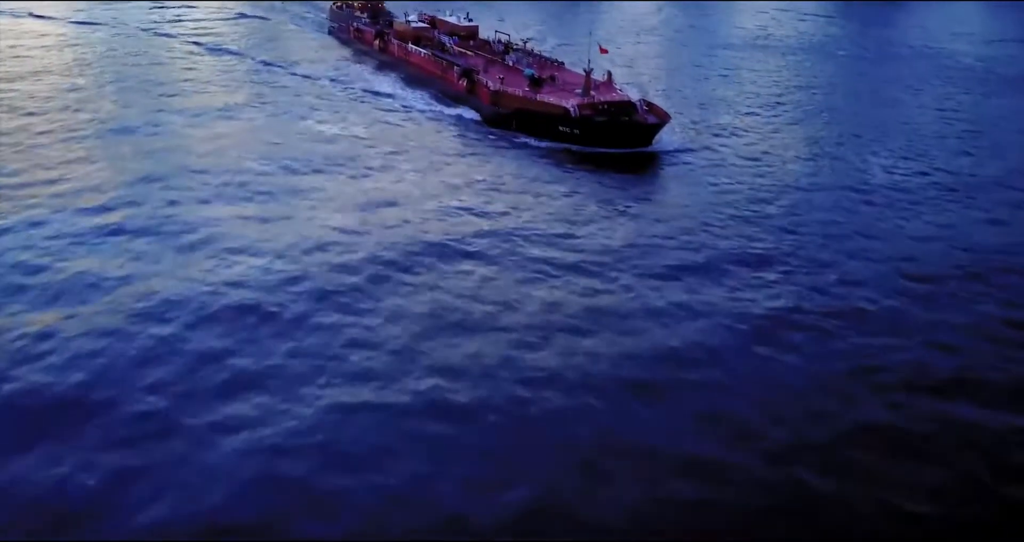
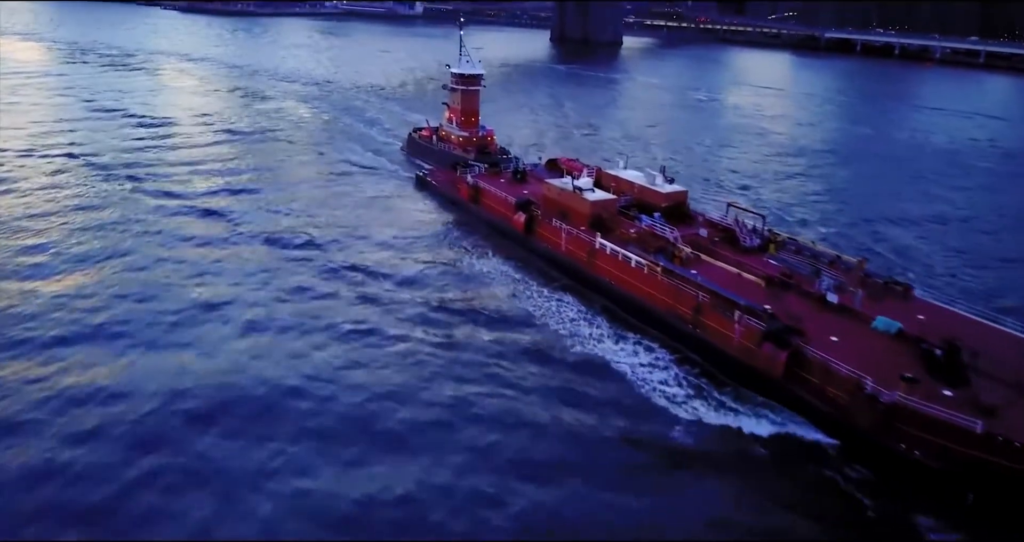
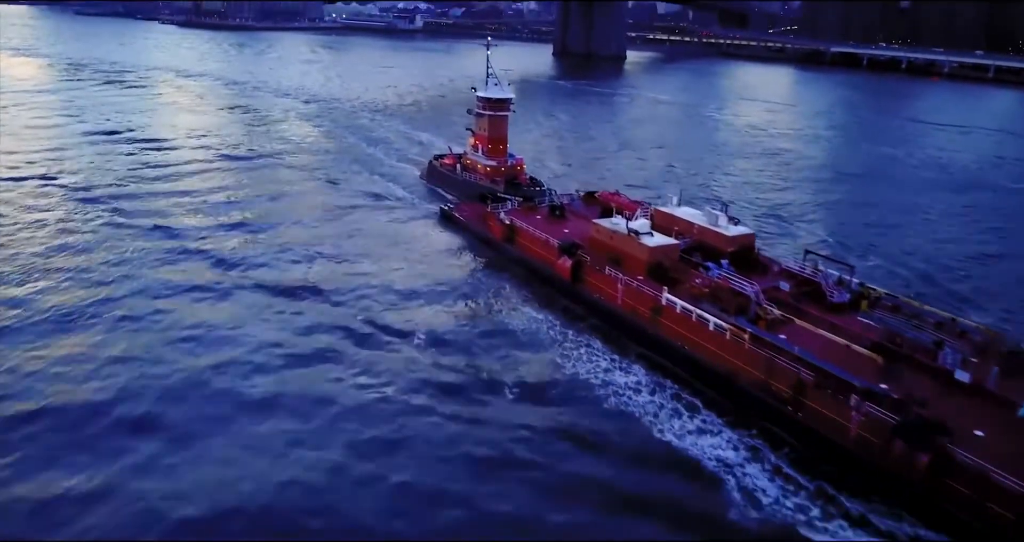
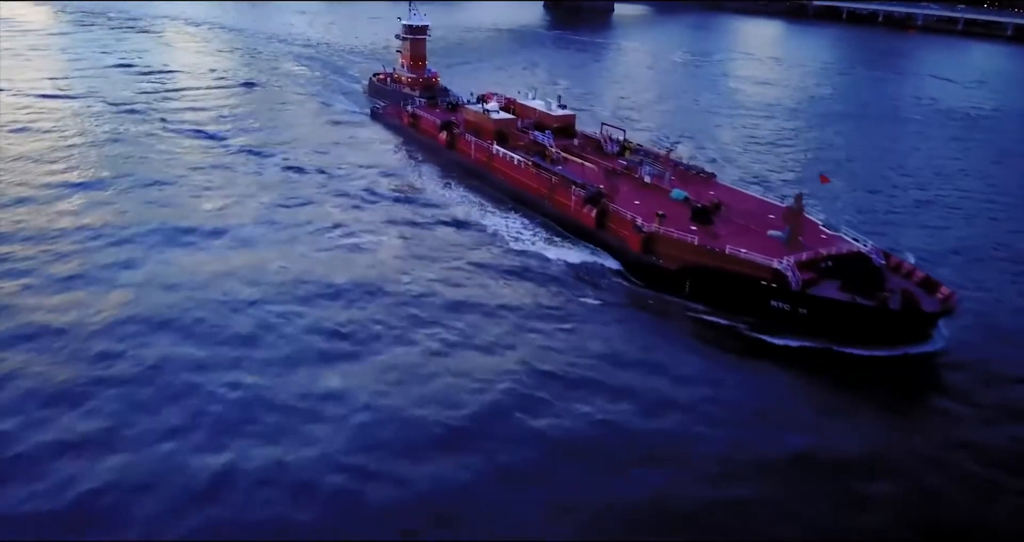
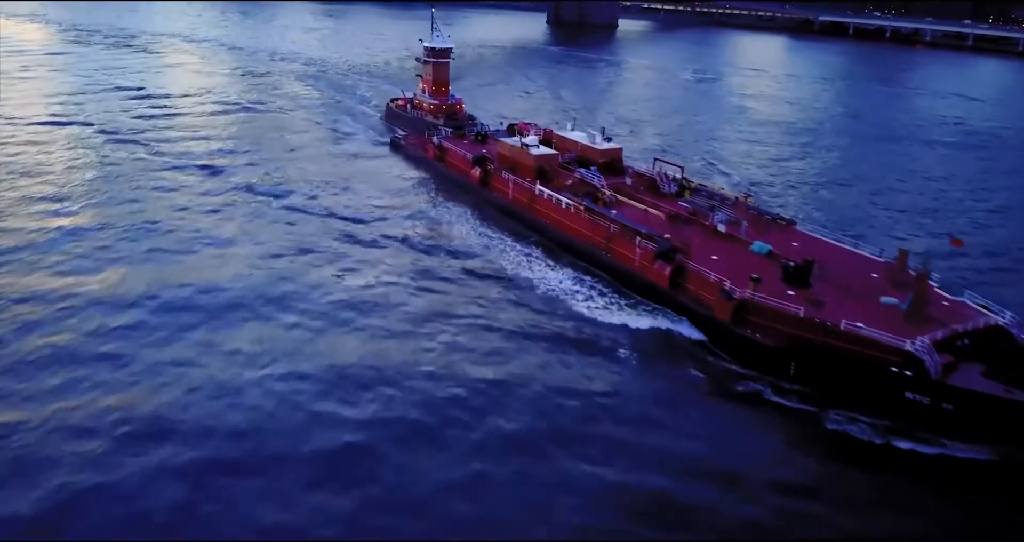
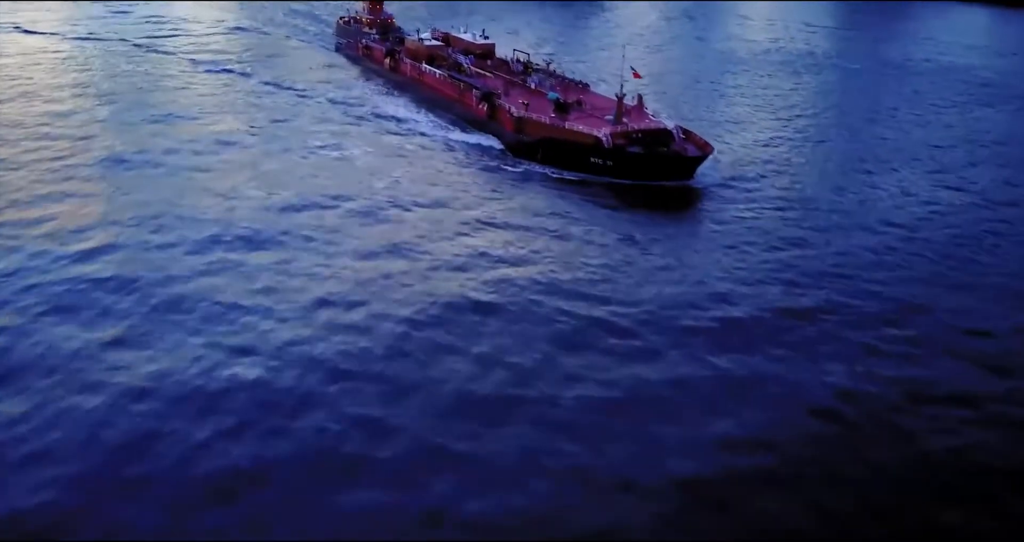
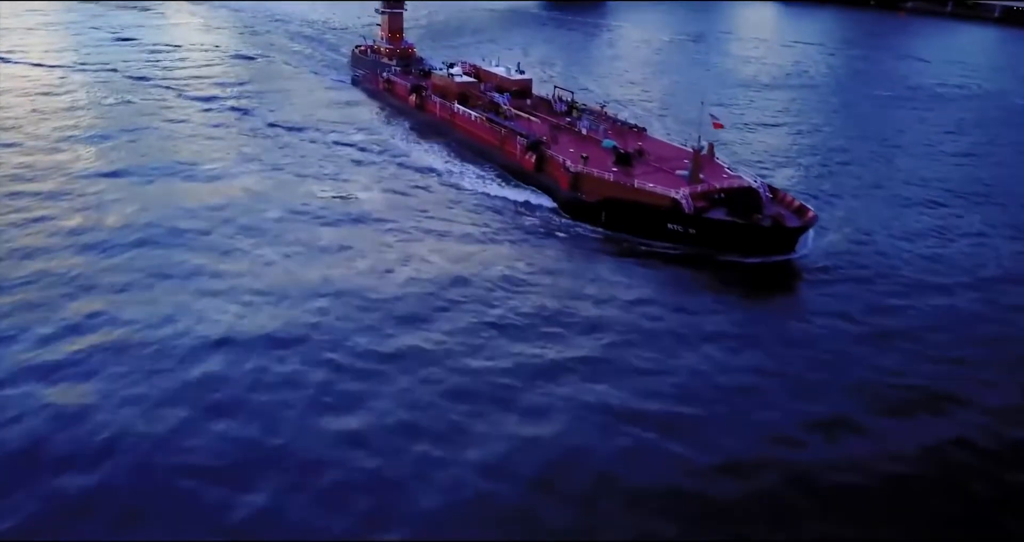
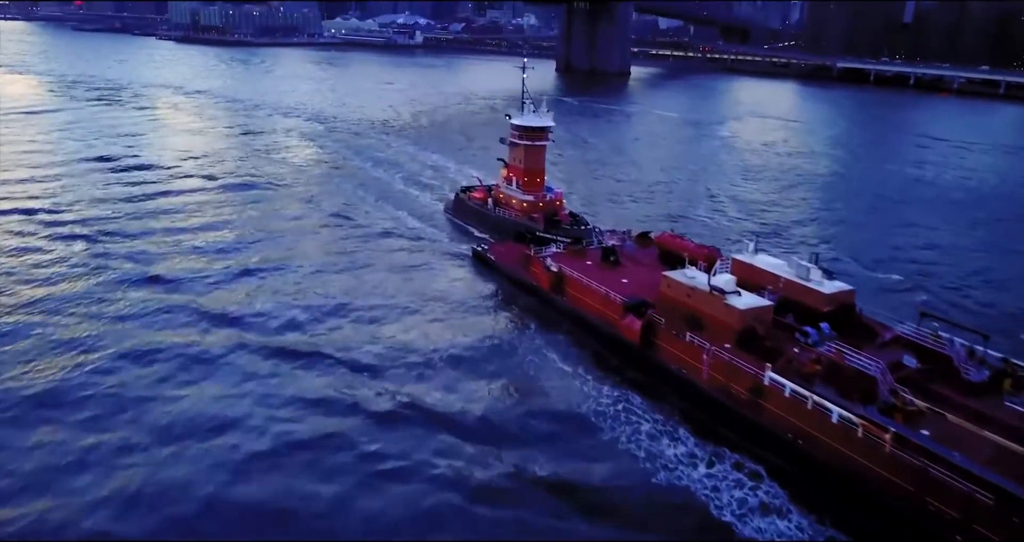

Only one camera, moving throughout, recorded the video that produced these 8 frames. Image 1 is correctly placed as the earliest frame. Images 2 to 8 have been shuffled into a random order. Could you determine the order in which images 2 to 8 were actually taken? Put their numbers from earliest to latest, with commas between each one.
6, 7, 4, 5, 2, 3, 8
